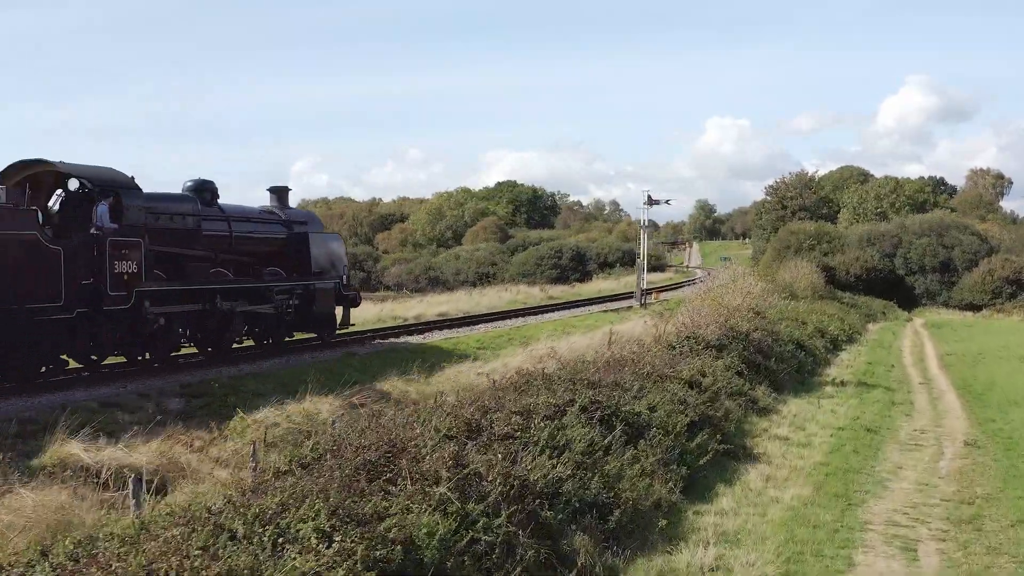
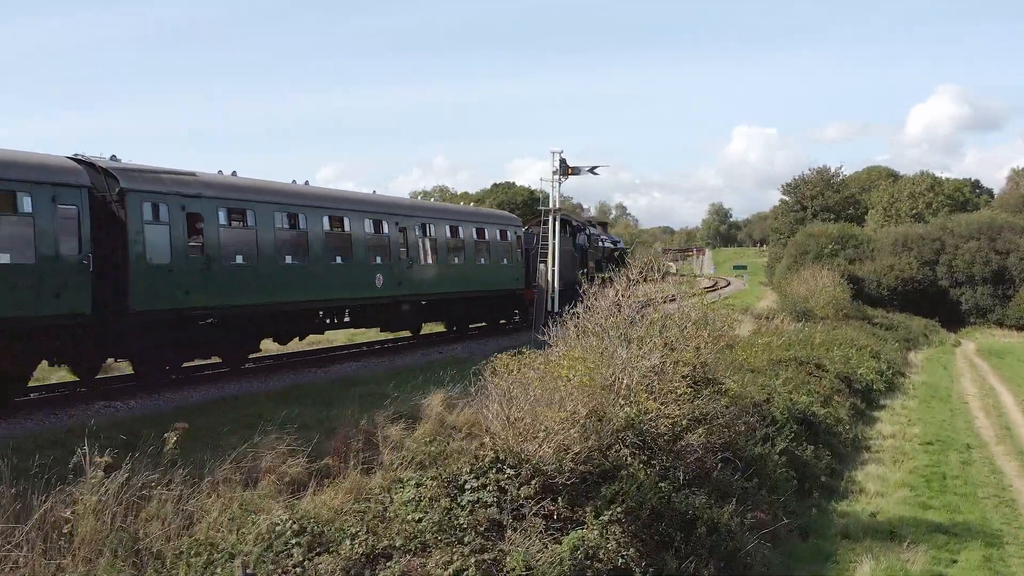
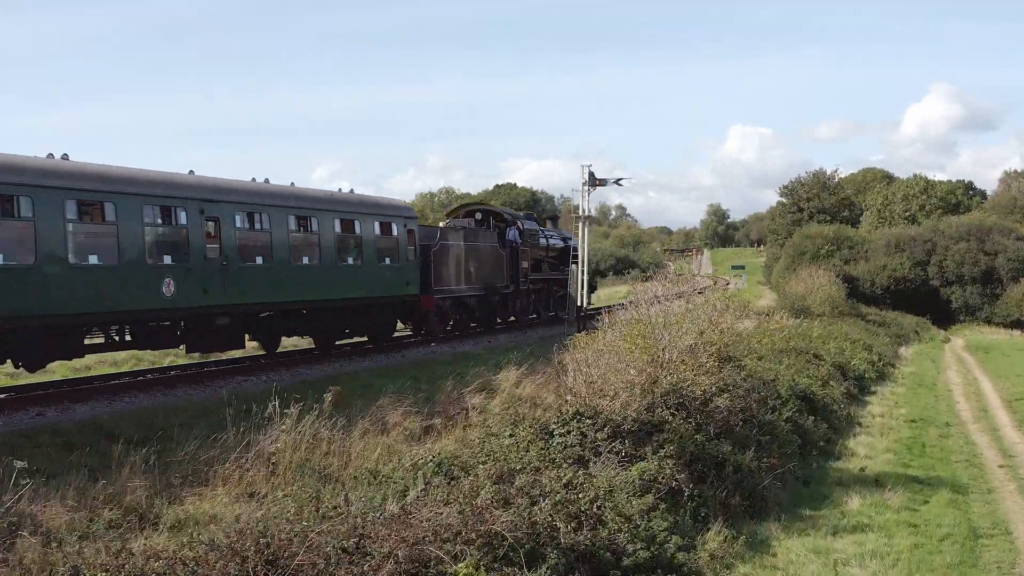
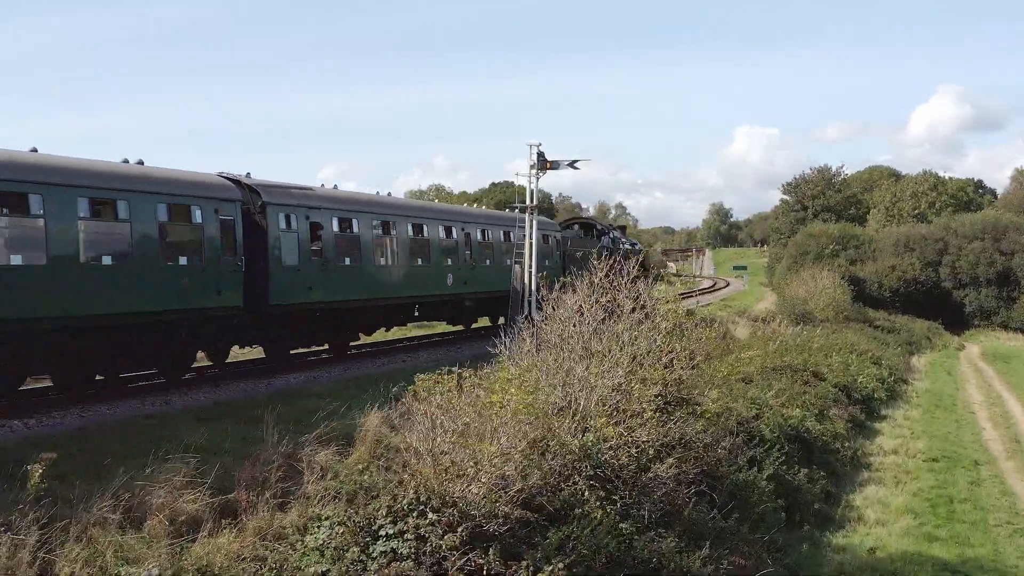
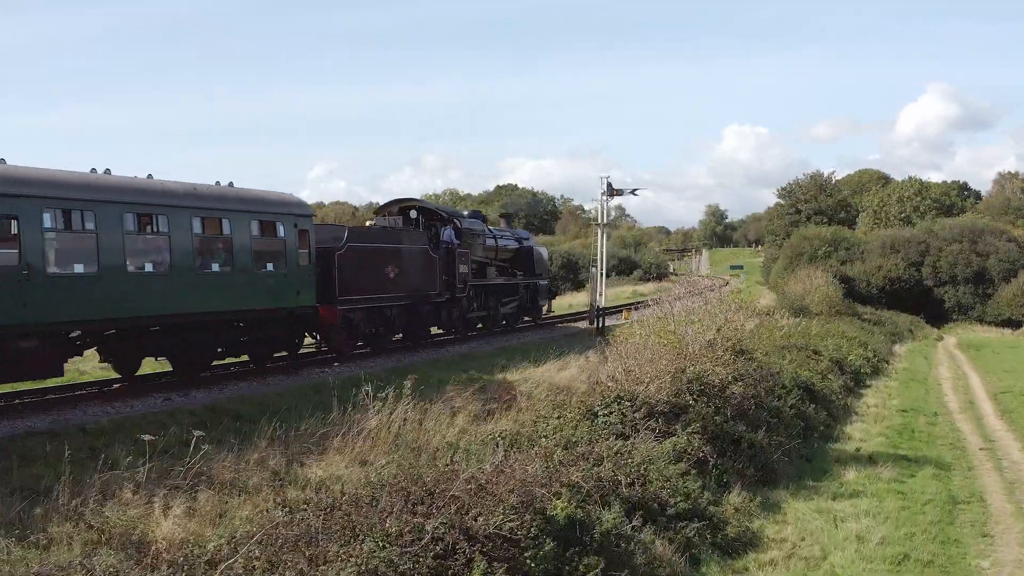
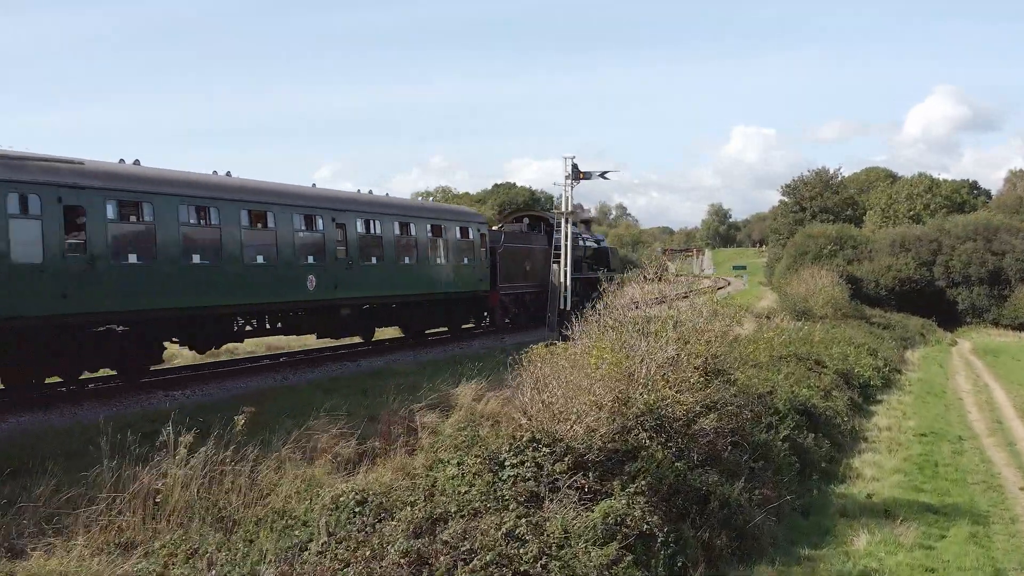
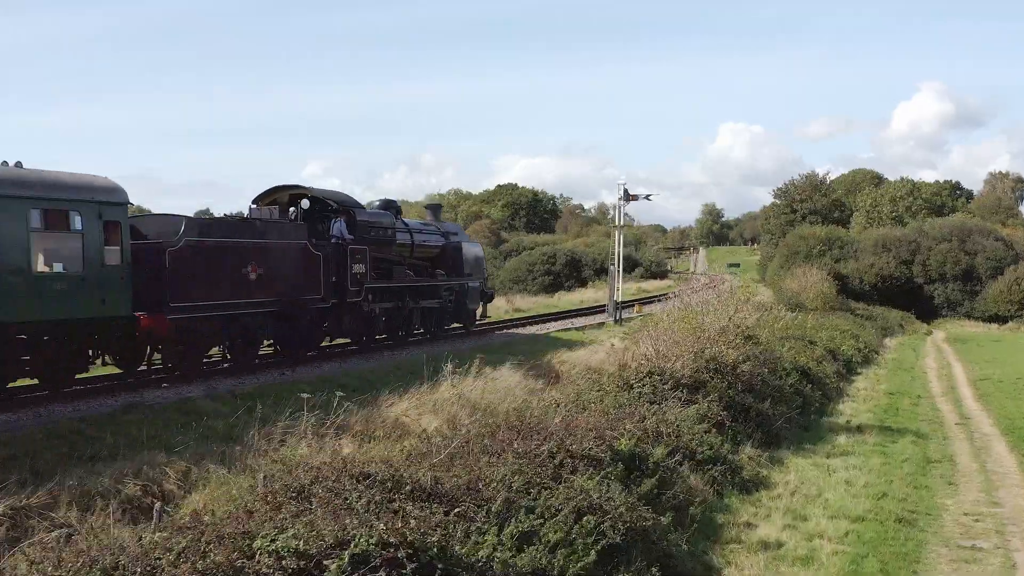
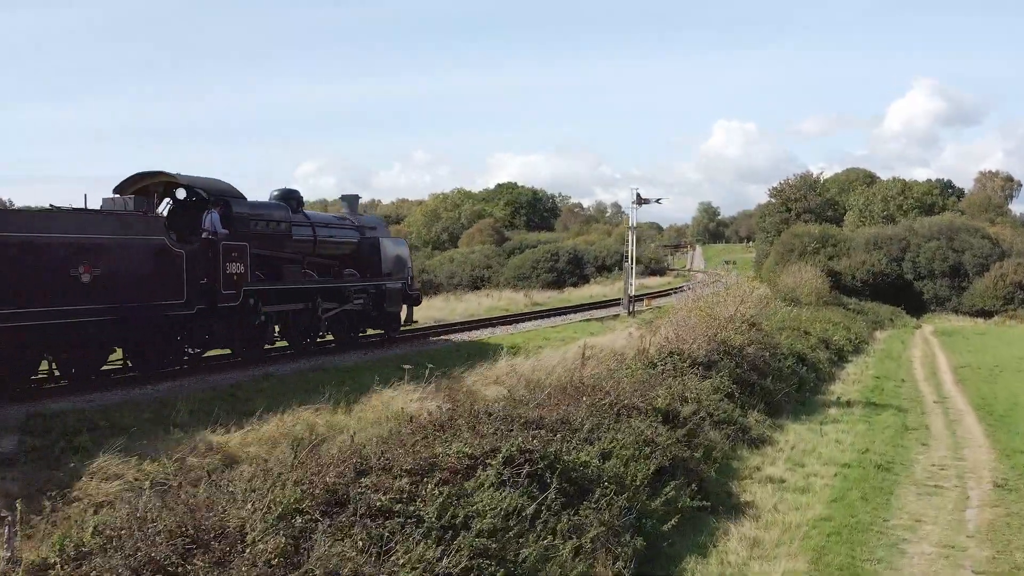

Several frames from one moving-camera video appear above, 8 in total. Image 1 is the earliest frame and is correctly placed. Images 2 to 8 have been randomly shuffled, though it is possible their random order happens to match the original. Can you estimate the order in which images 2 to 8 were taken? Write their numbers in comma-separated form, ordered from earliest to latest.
8, 7, 5, 3, 6, 2, 4
